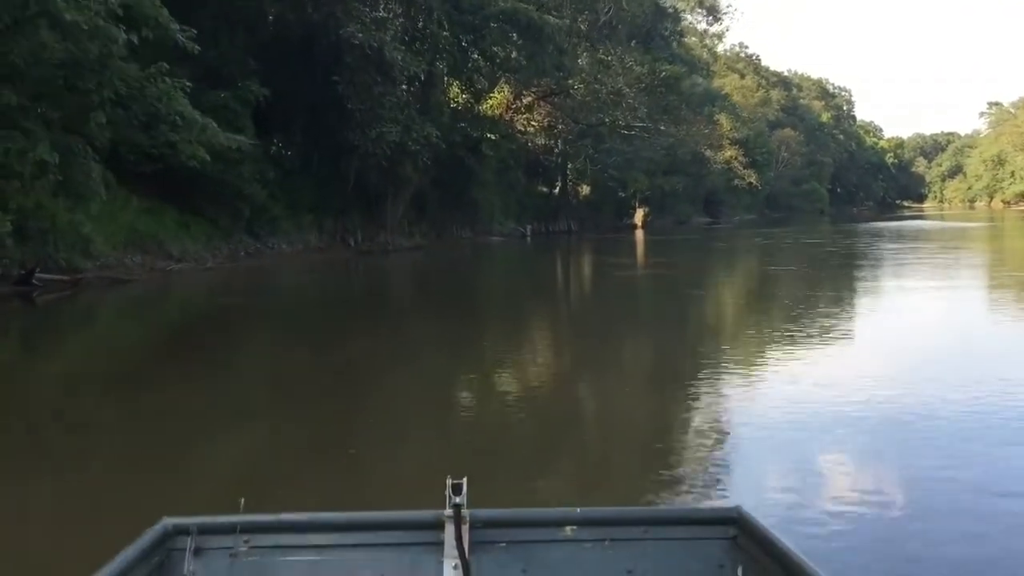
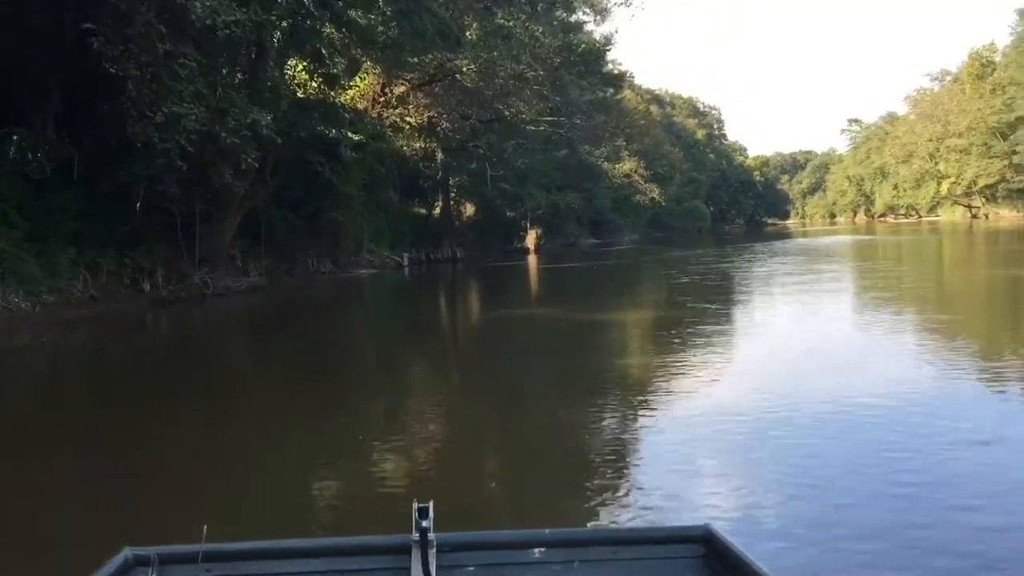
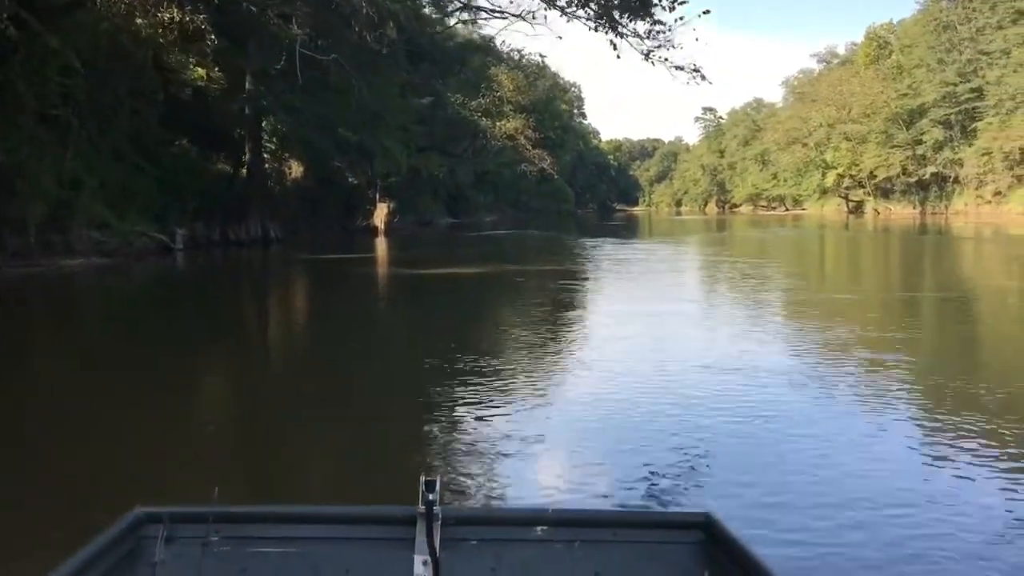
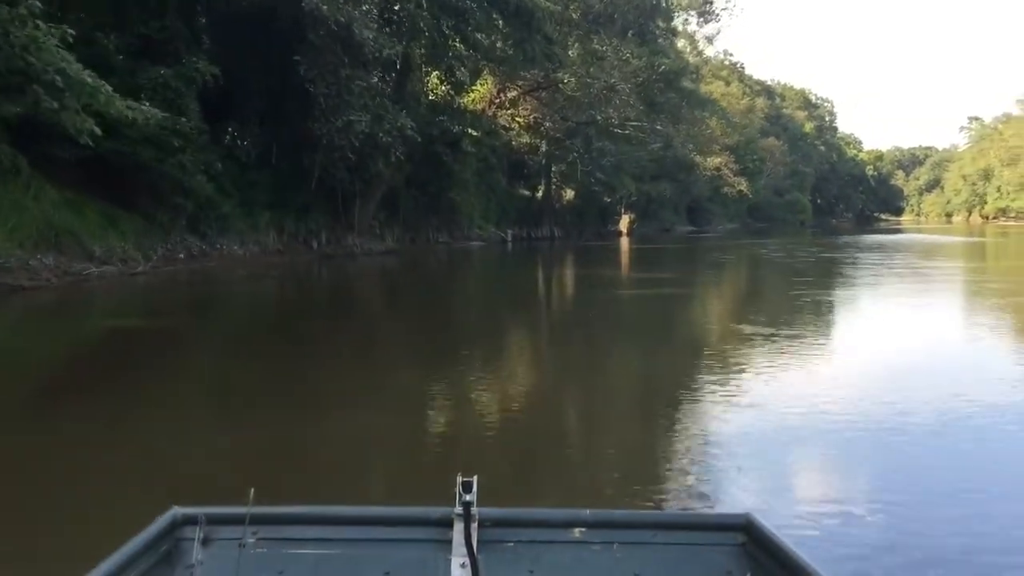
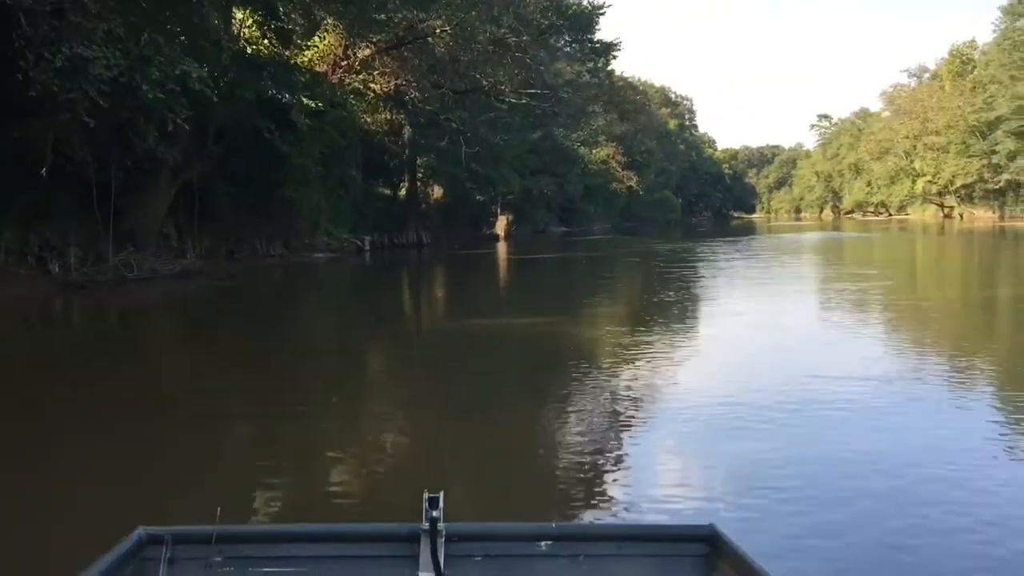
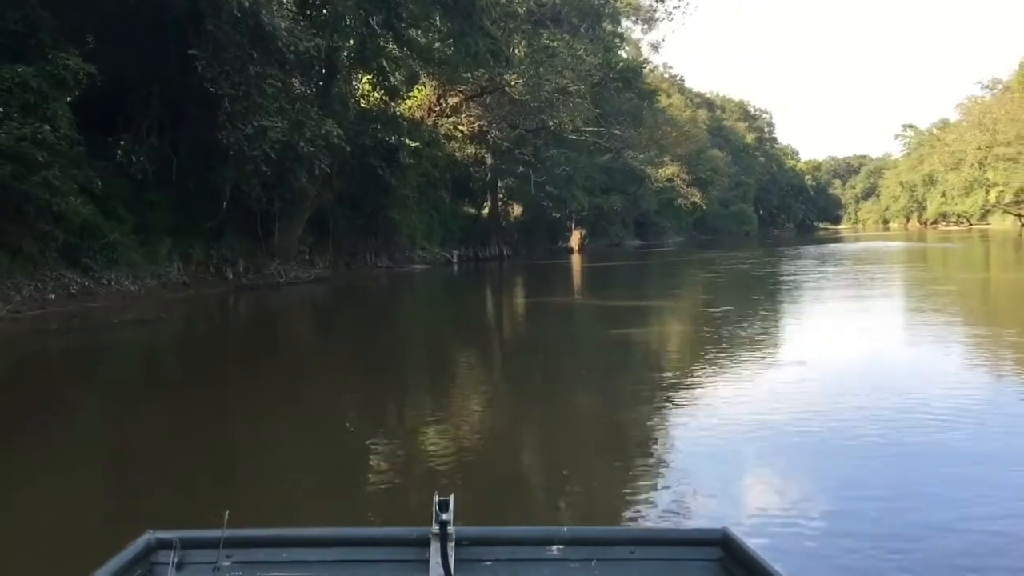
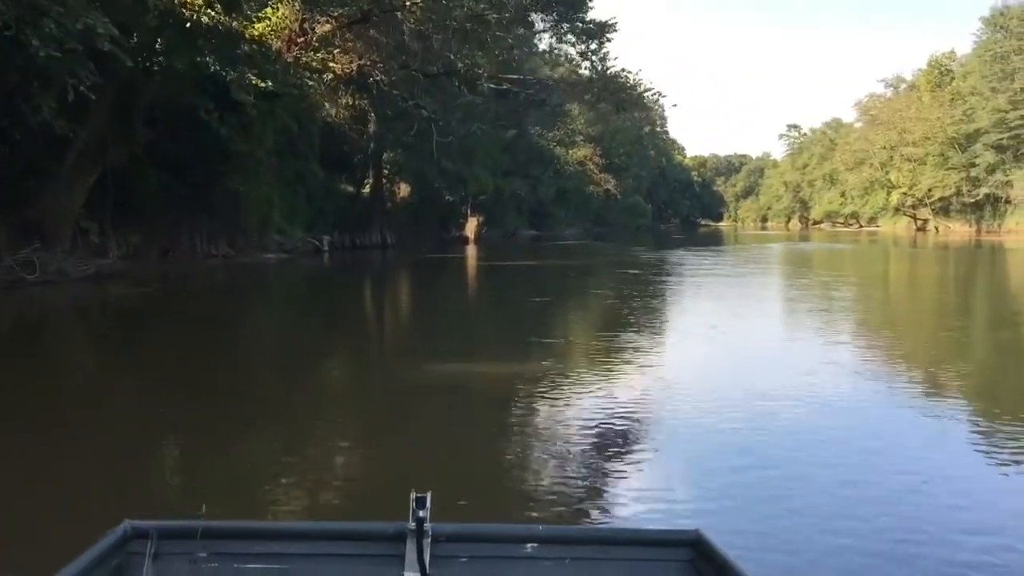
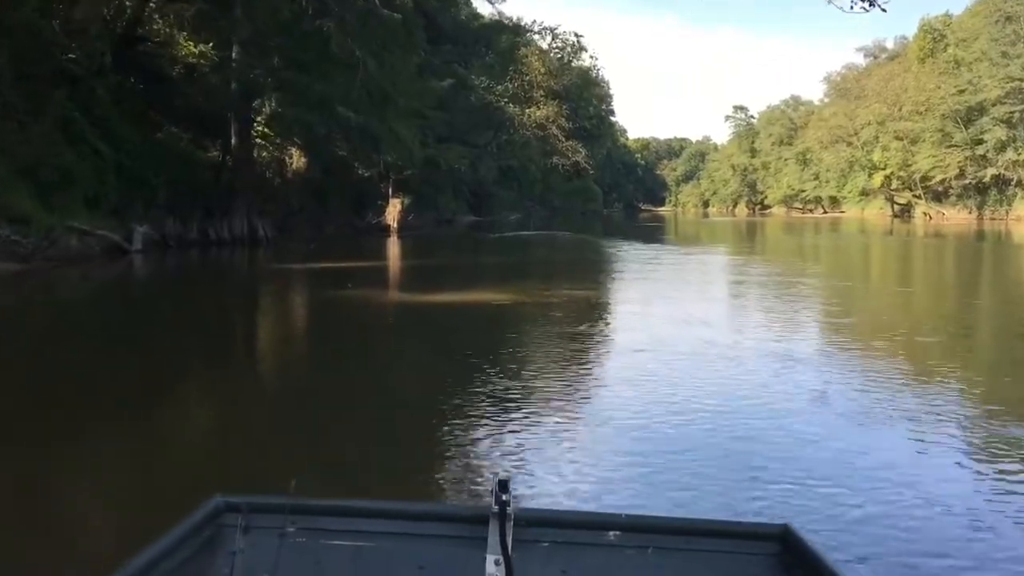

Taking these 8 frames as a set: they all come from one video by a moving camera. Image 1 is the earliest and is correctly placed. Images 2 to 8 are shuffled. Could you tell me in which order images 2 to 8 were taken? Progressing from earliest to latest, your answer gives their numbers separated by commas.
4, 6, 2, 5, 7, 3, 8
